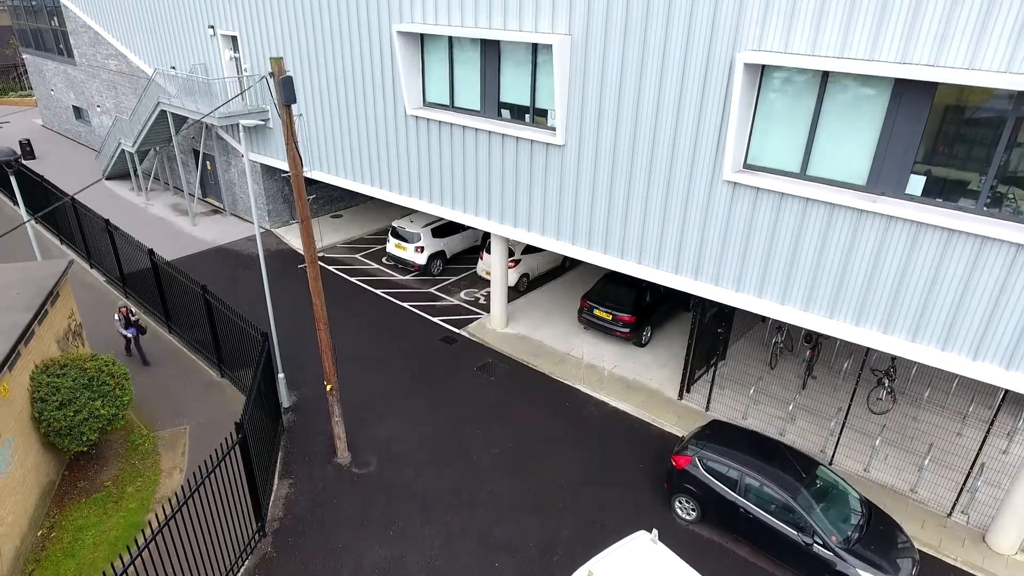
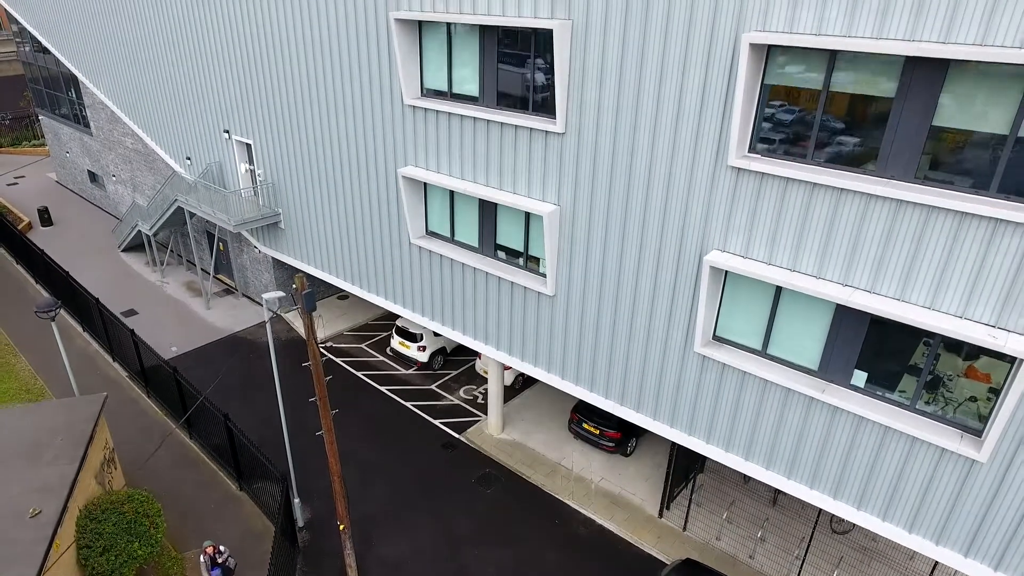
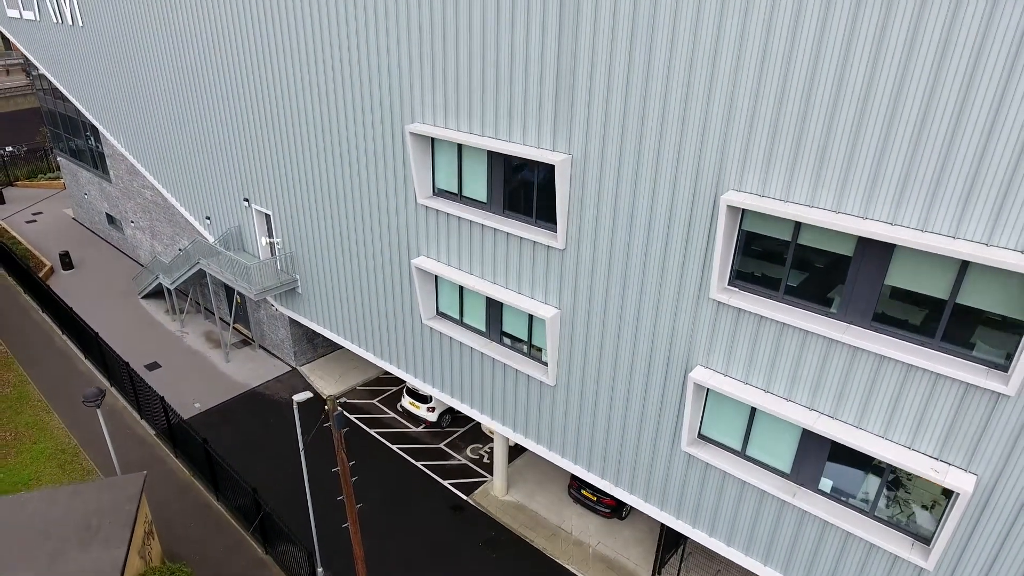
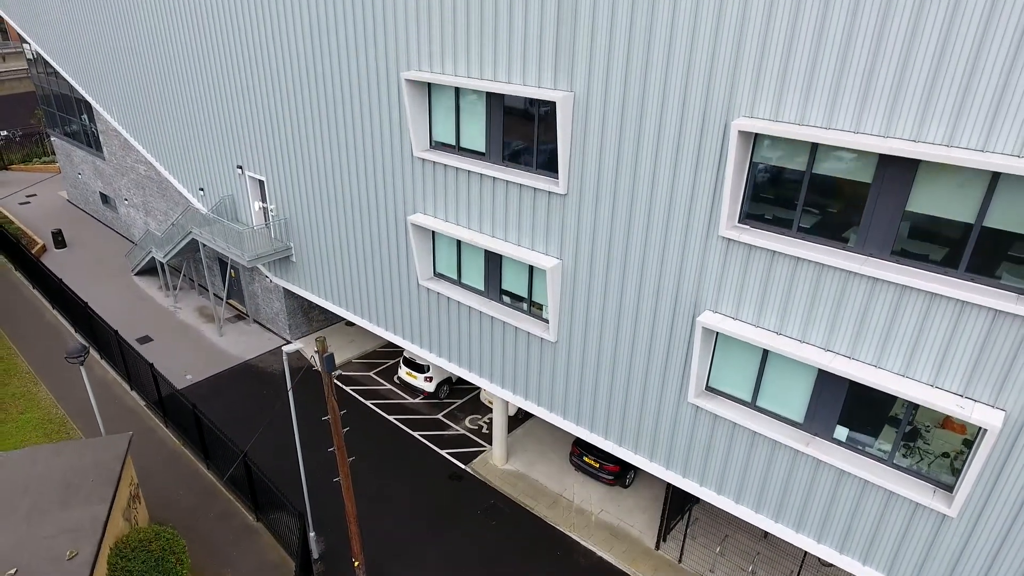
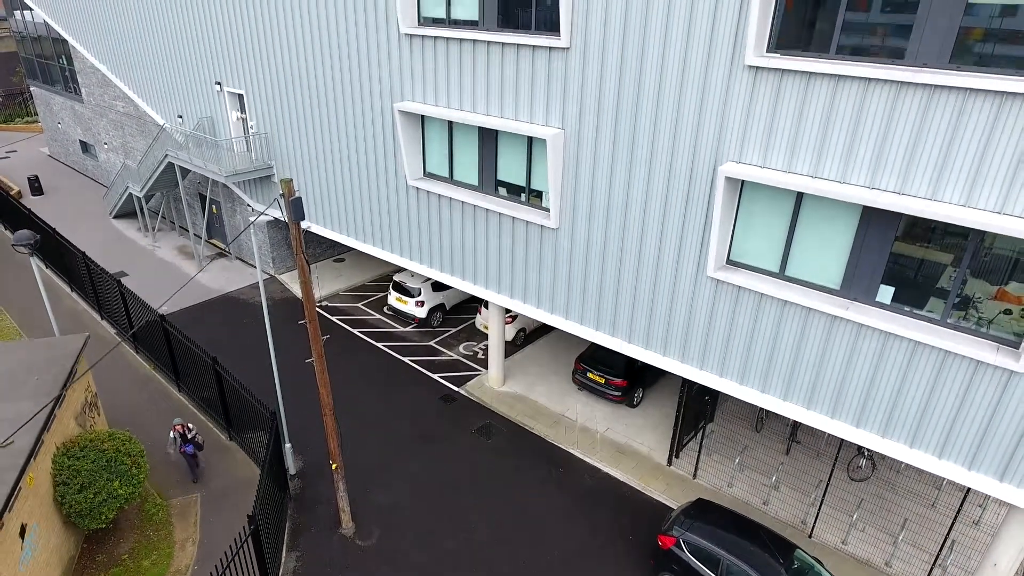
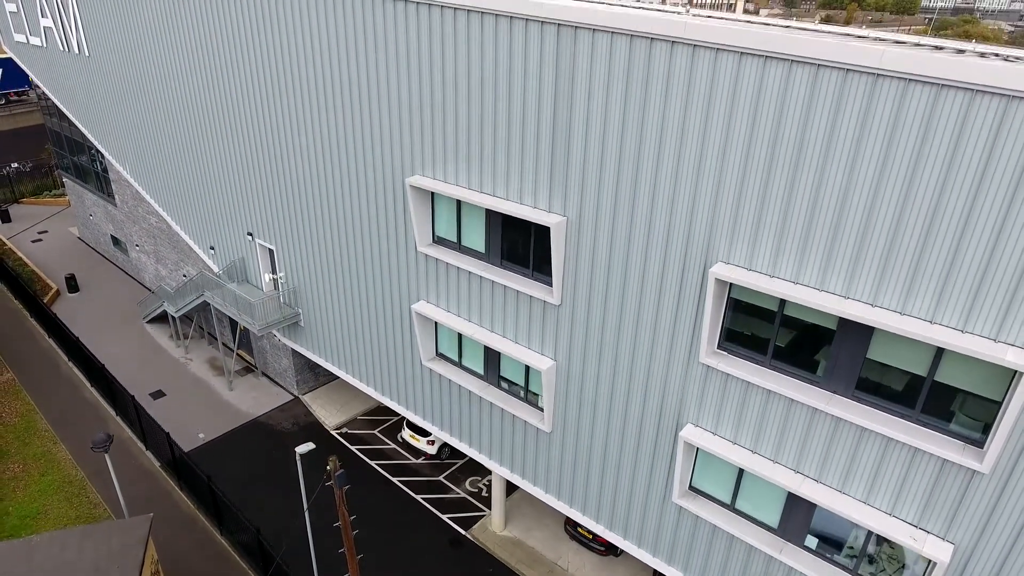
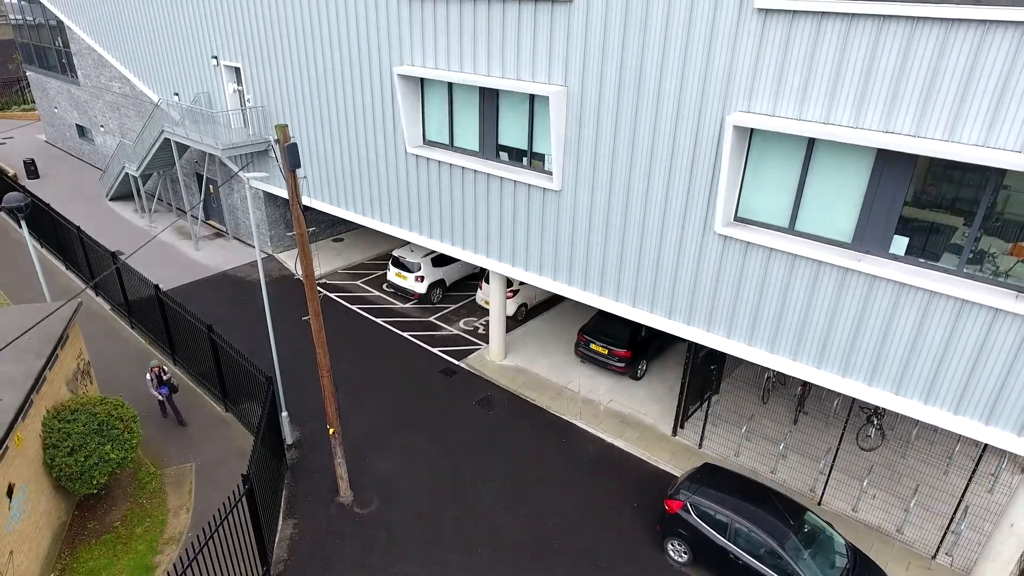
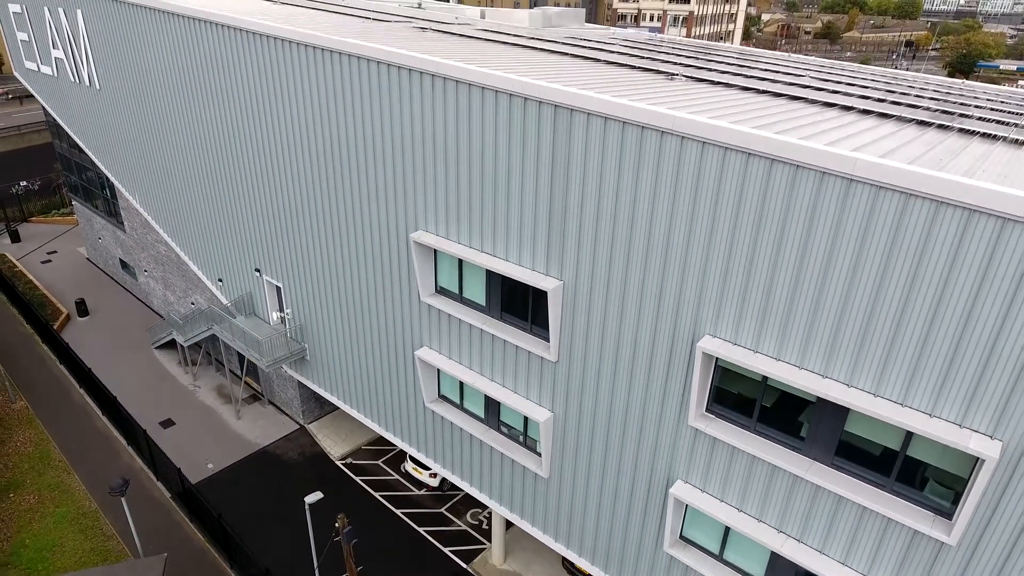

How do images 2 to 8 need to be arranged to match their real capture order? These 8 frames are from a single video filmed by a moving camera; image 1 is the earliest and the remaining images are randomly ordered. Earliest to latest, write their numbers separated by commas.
7, 5, 2, 4, 3, 6, 8
